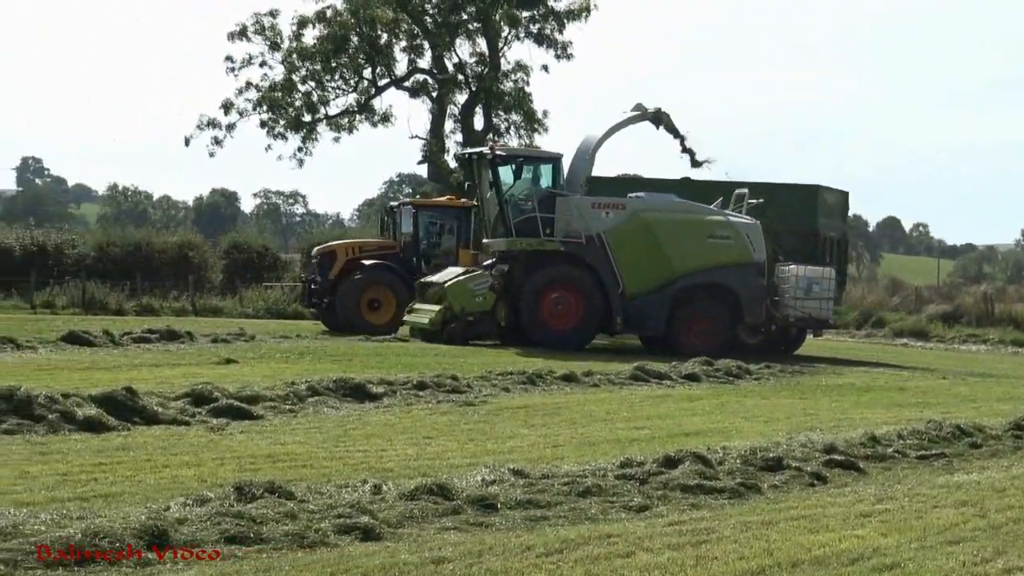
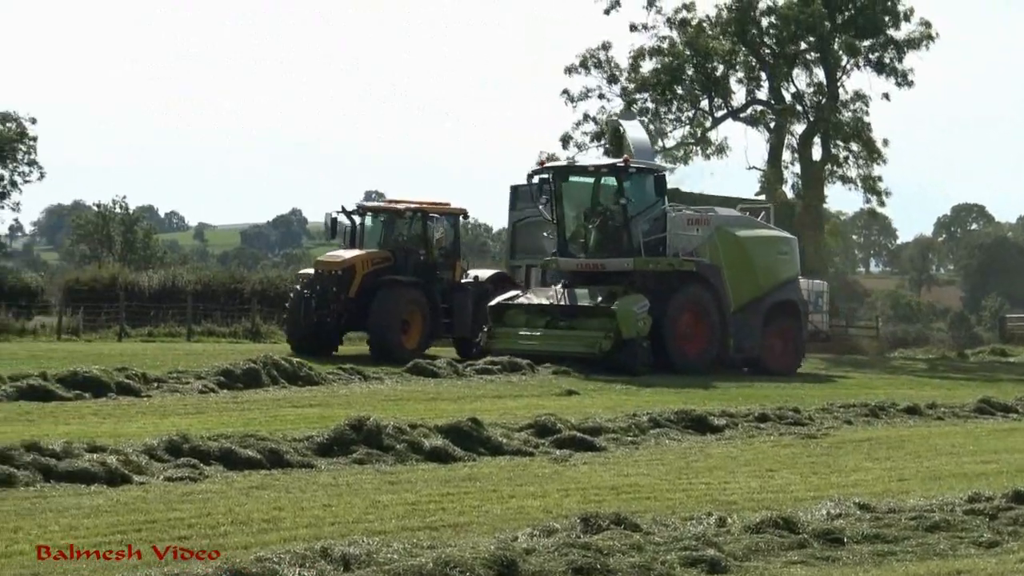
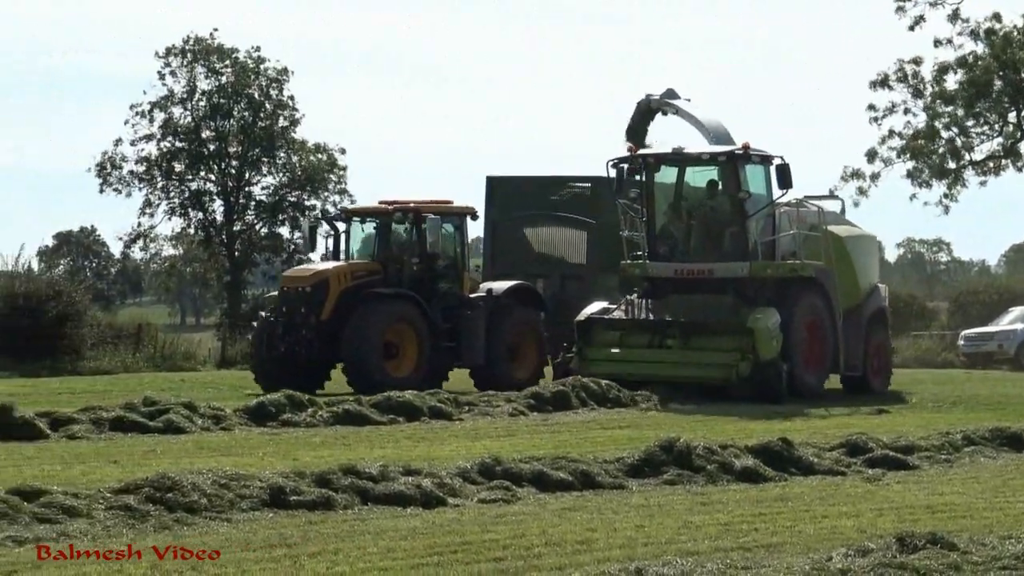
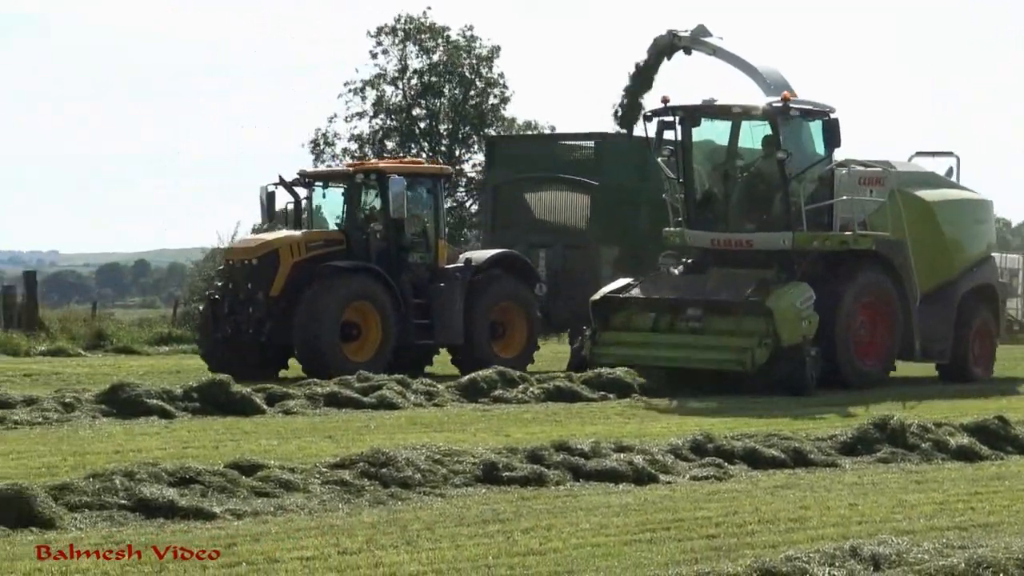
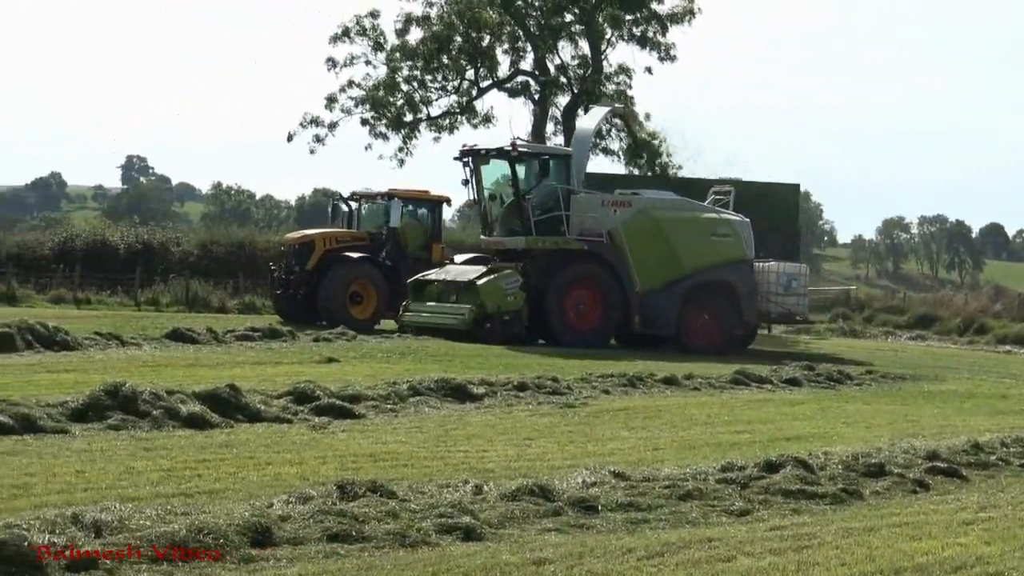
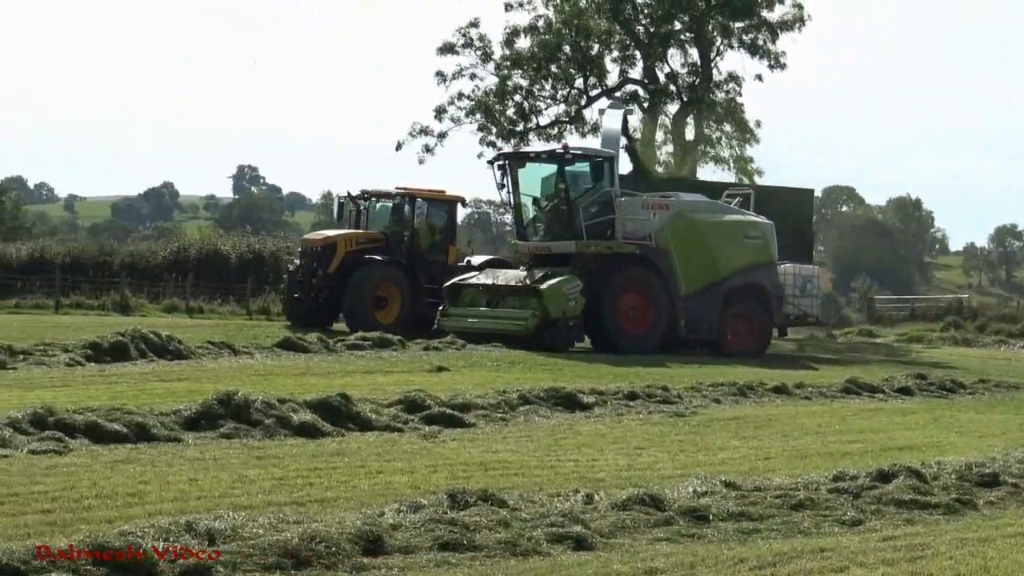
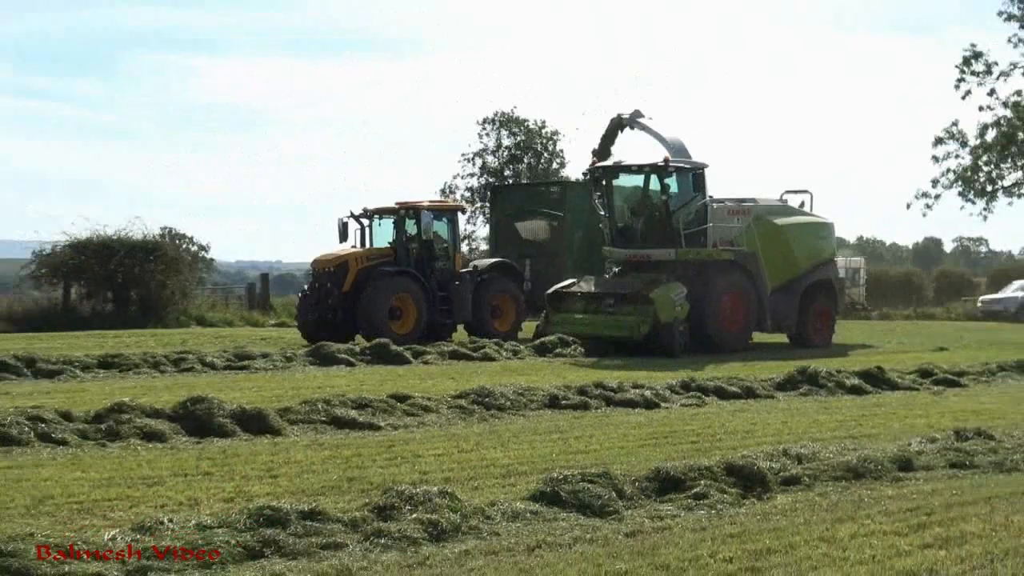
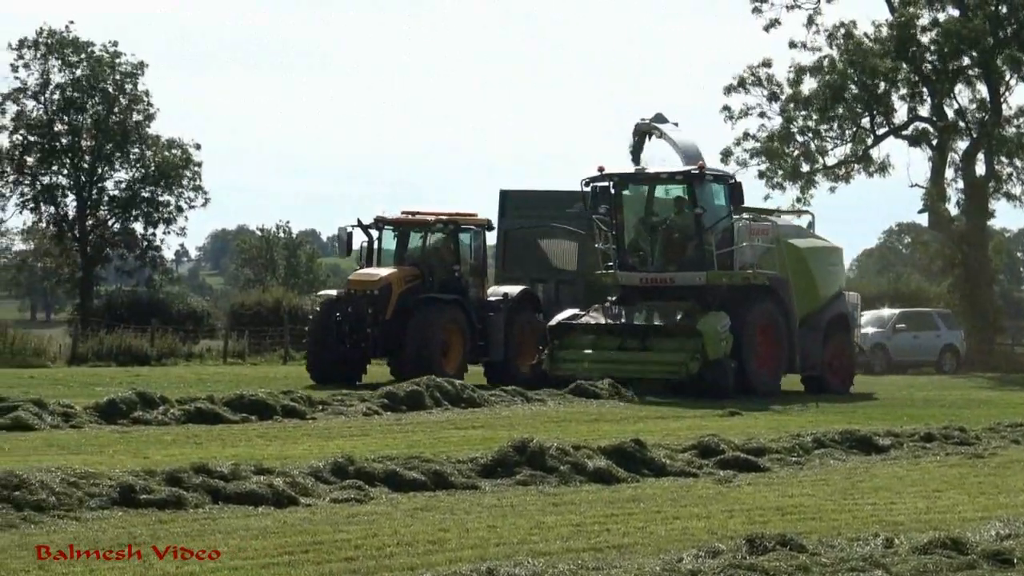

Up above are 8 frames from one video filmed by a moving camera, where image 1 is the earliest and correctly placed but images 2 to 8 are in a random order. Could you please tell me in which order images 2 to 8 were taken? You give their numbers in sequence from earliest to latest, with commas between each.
5, 6, 2, 8, 3, 4, 7
